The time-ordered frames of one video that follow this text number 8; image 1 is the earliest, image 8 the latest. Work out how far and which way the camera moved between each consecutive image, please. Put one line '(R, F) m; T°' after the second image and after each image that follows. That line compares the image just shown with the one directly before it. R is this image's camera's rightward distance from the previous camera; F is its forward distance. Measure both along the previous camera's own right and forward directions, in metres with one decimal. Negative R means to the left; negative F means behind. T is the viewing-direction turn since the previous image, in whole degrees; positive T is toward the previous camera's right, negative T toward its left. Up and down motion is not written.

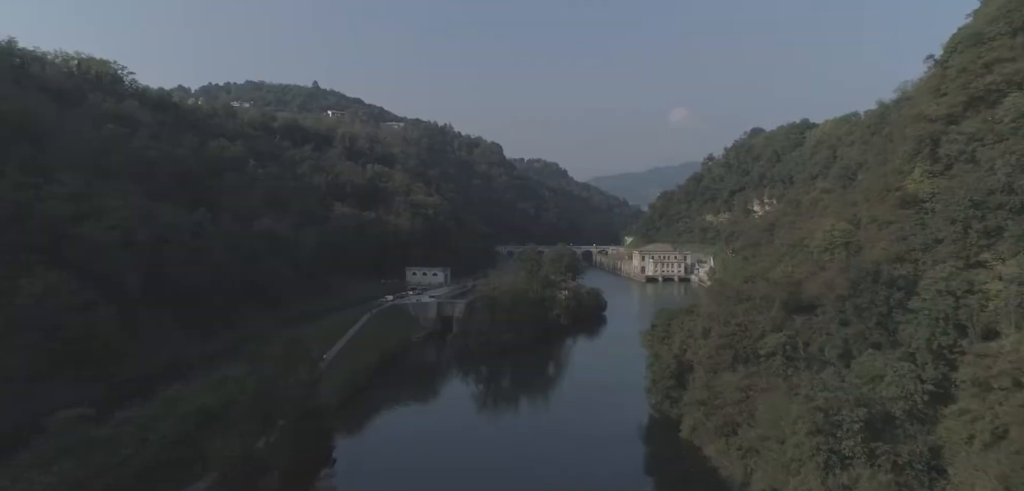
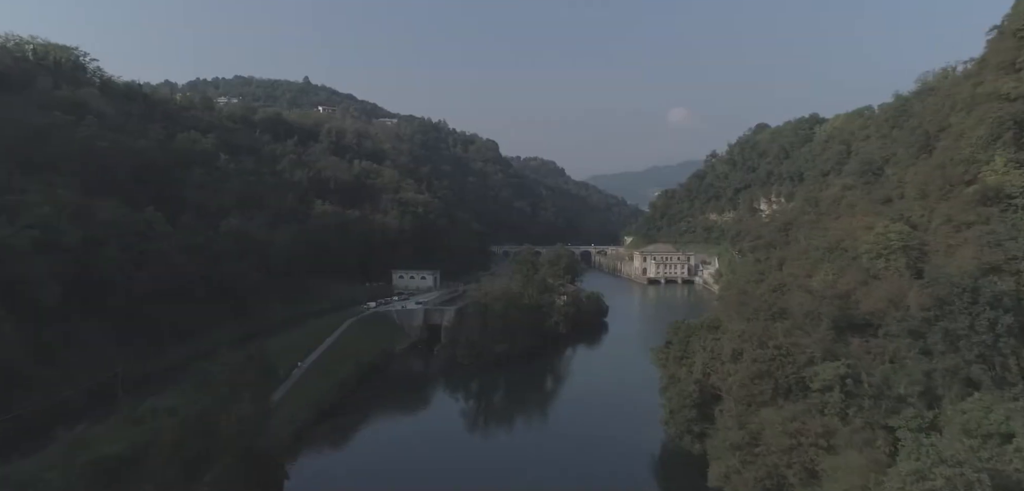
(+0.2, +3.6) m; 0°
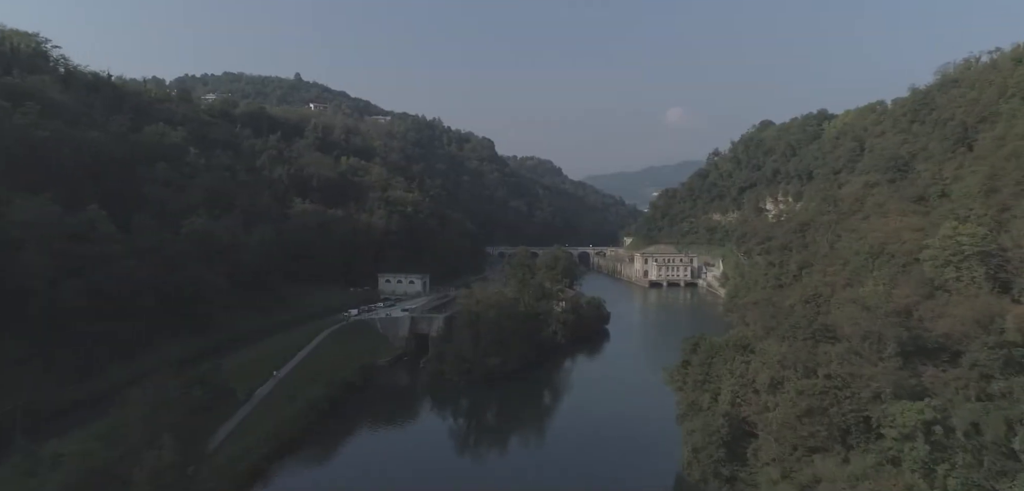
(+0.2, +3.2) m; 0°
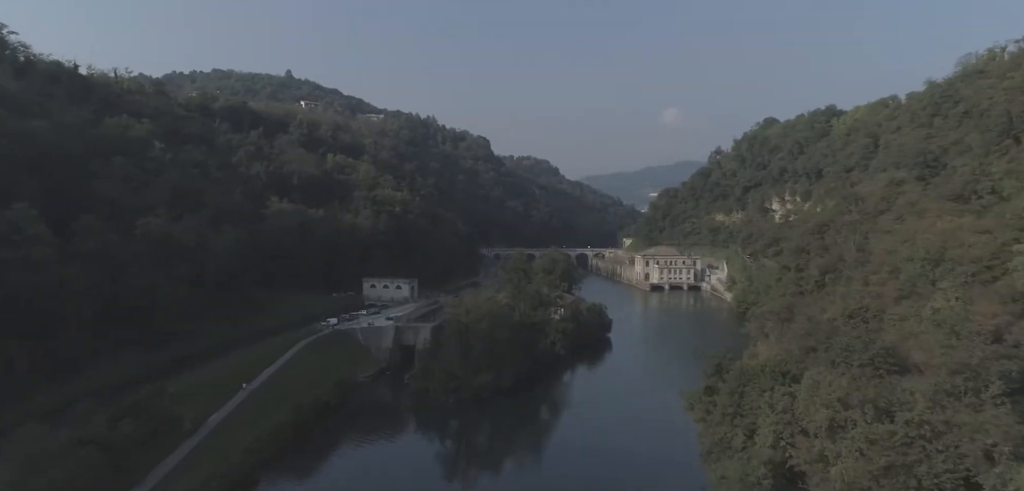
(+0.1, +3.1) m; 0°
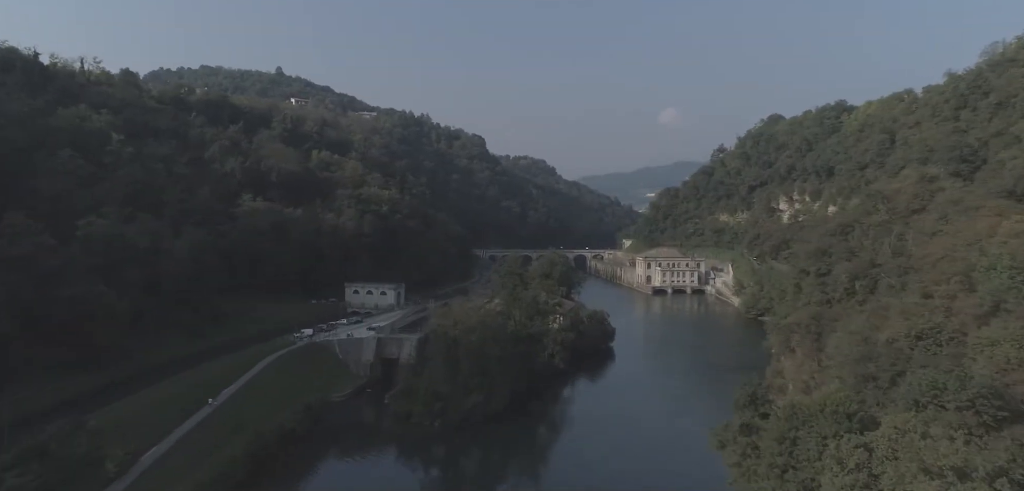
(+0.1, +3.2) m; 0°
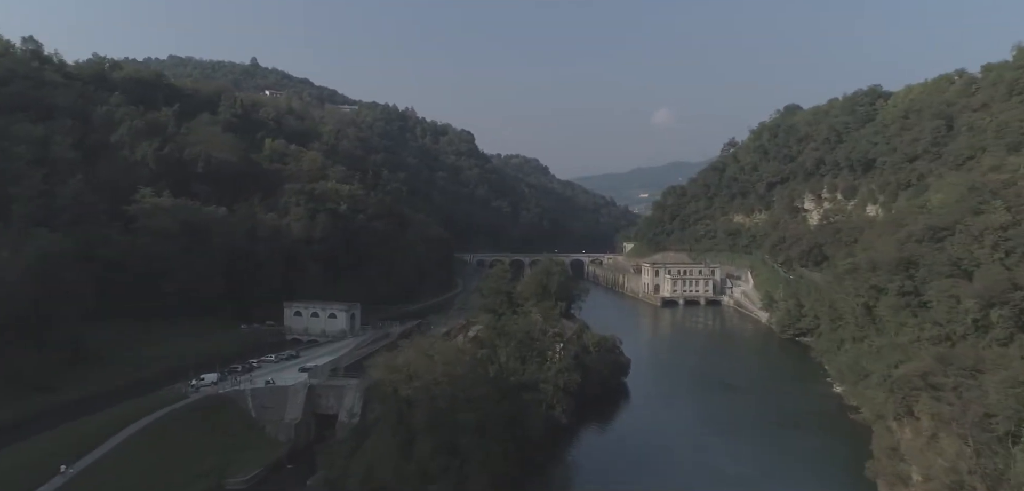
(+0.3, +8.3) m; +1°
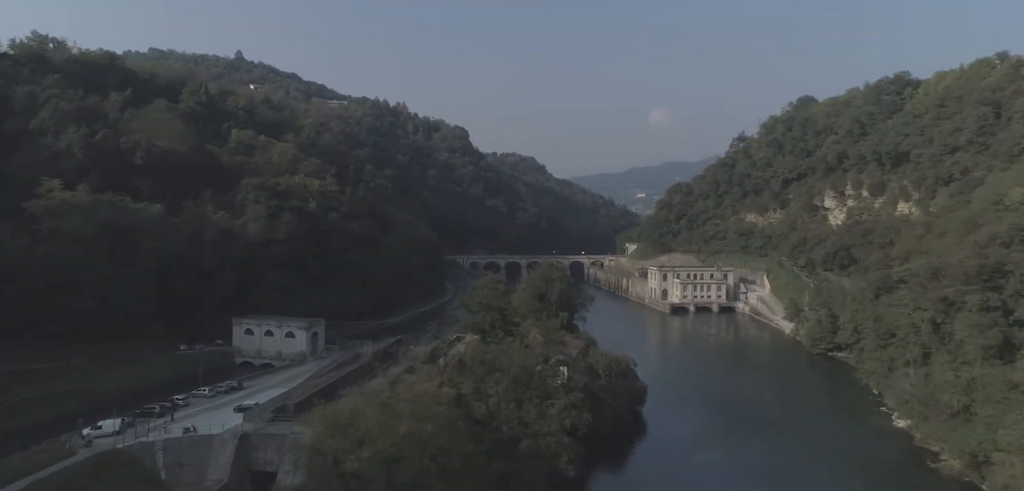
(+0.1, +4.9) m; 0°
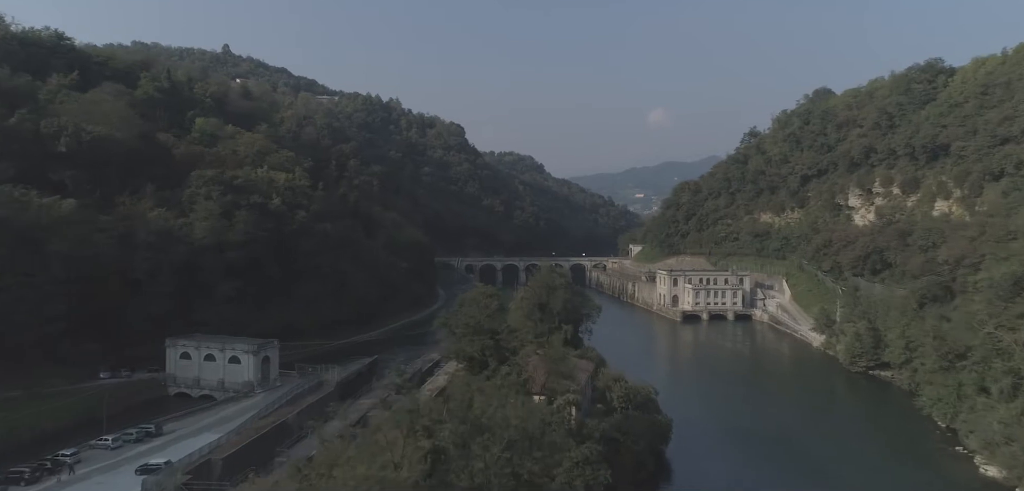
(+0.1, +4.5) m; 0°
